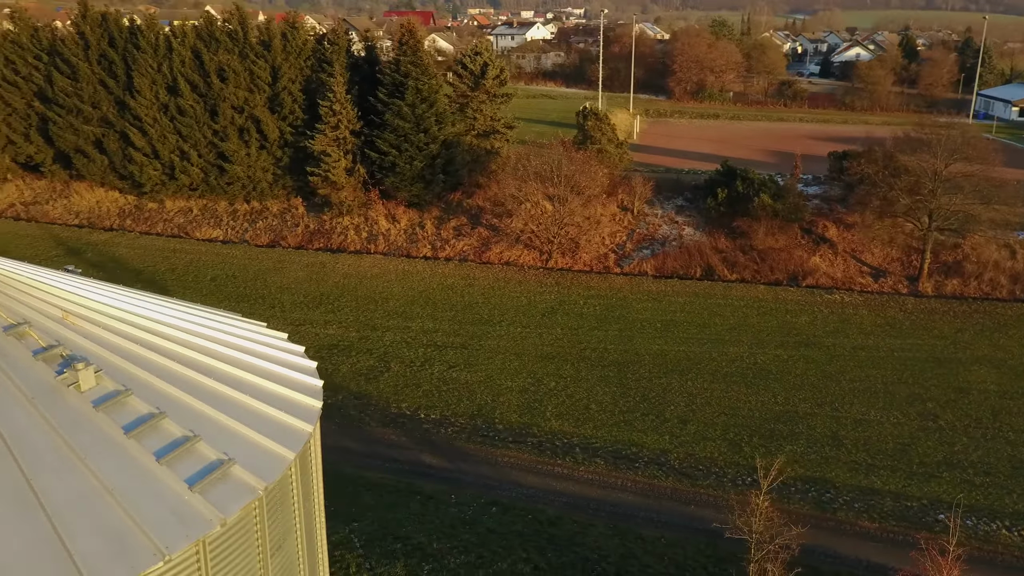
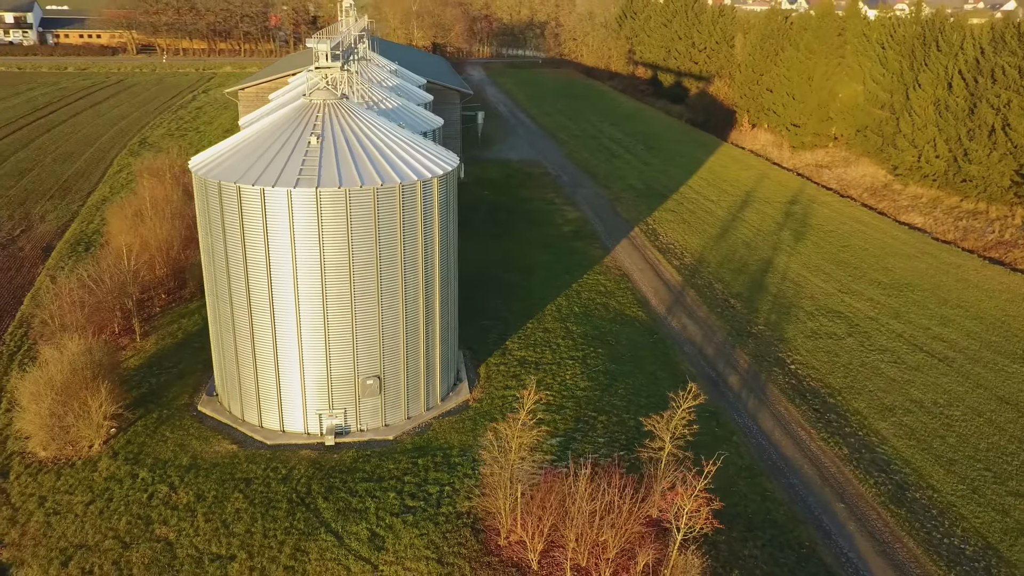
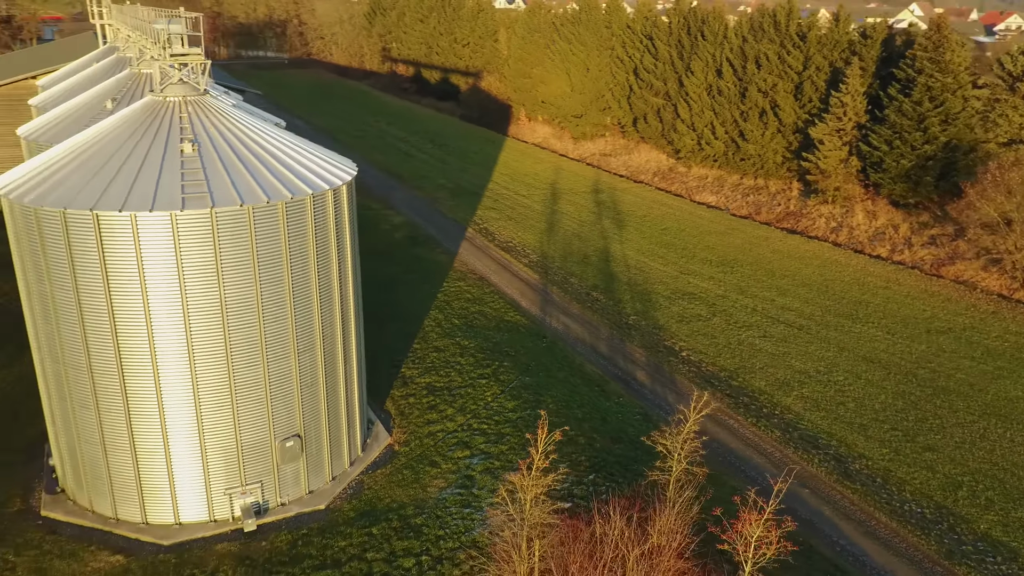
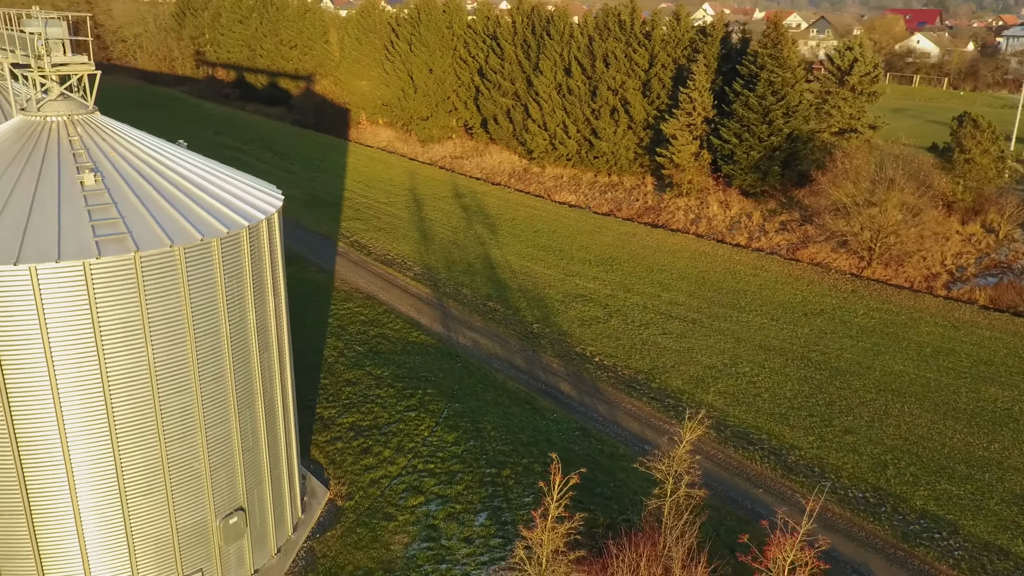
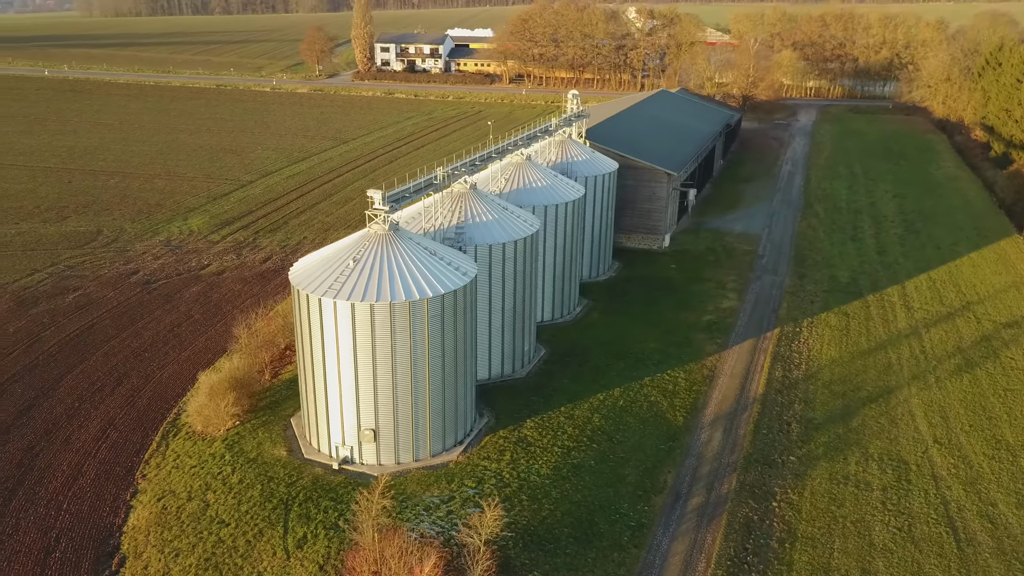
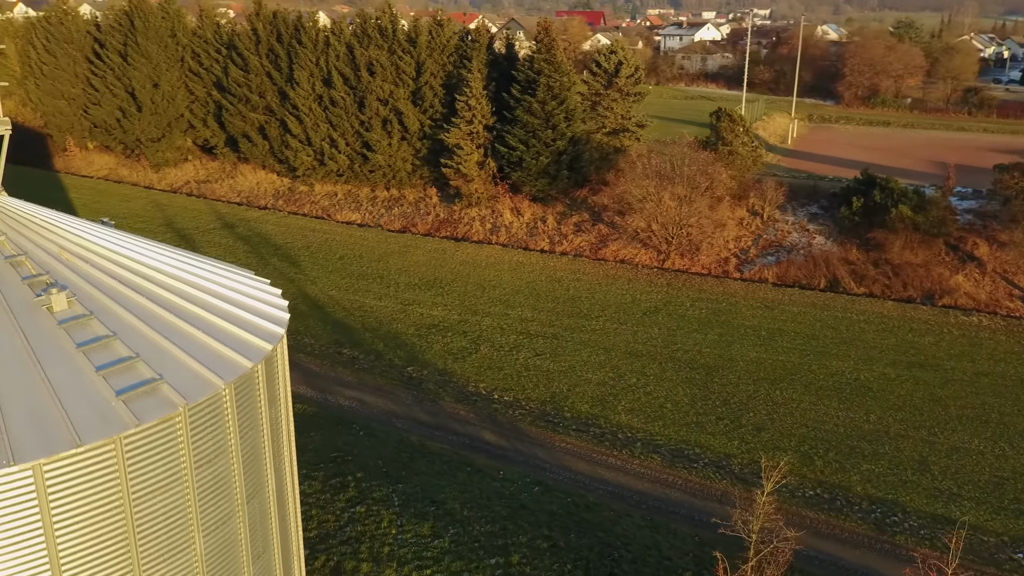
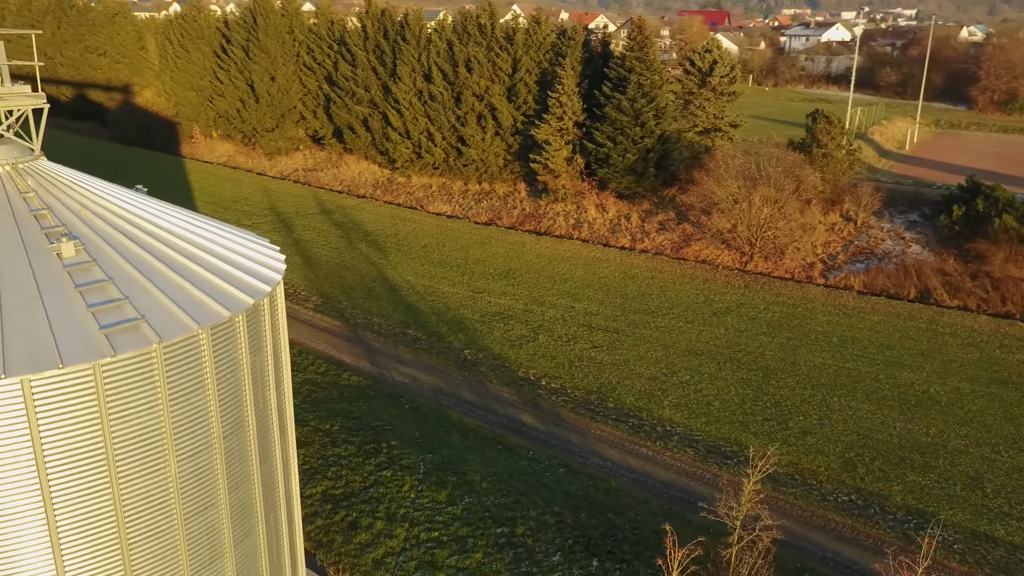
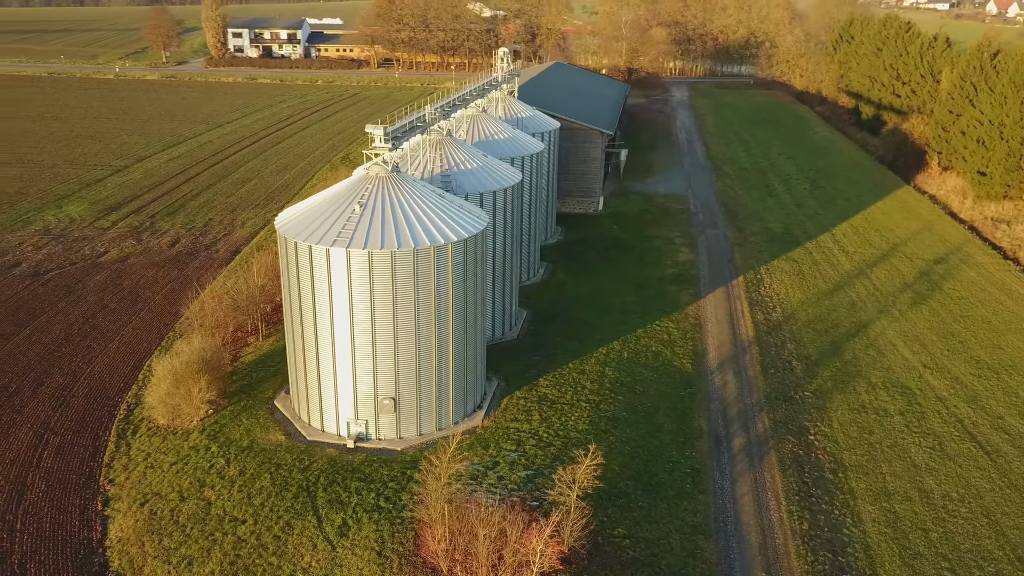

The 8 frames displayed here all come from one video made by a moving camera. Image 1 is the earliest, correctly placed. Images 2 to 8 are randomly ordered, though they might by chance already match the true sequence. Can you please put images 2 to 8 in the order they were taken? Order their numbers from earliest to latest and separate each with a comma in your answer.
6, 7, 4, 3, 2, 8, 5
